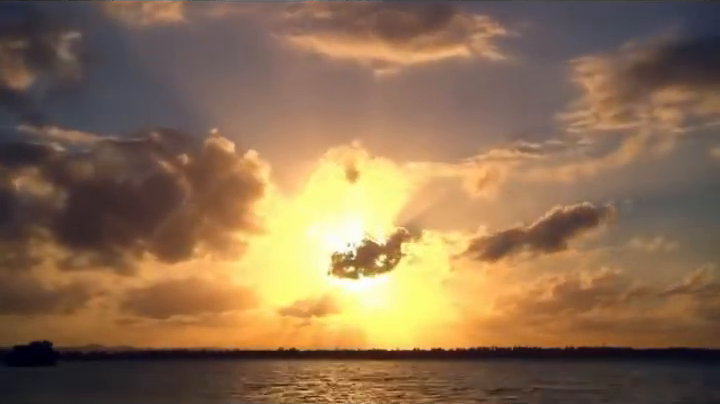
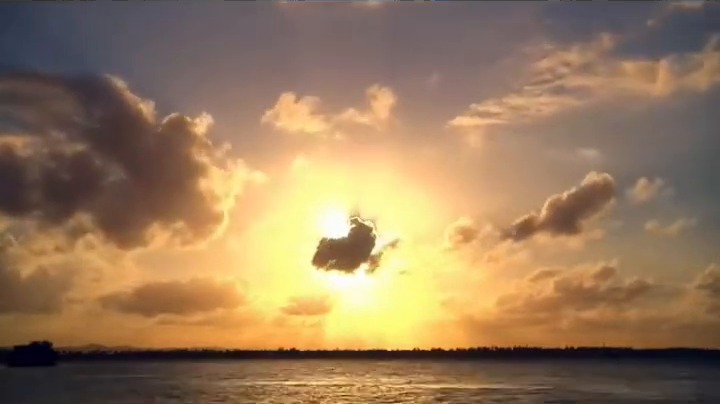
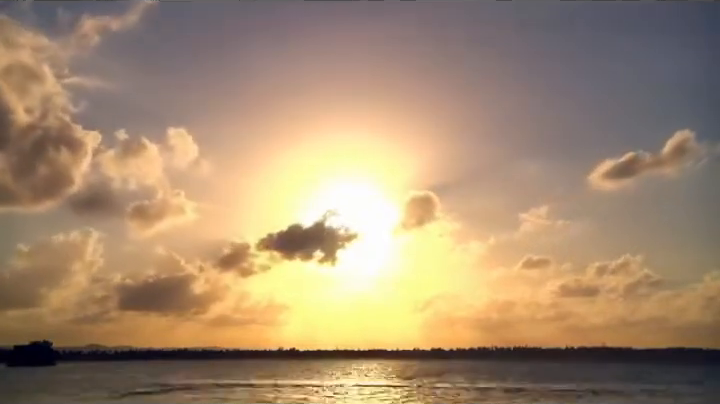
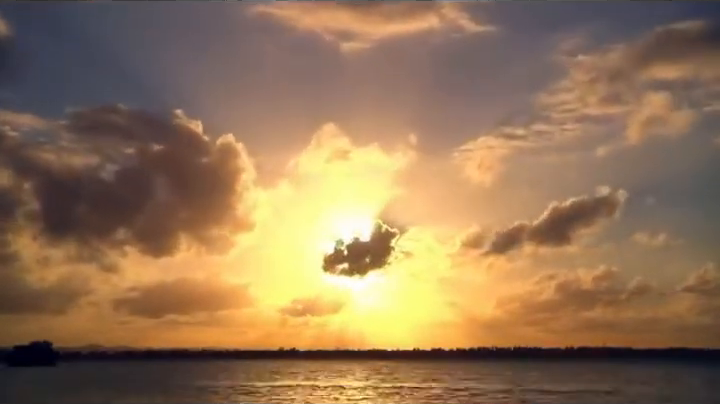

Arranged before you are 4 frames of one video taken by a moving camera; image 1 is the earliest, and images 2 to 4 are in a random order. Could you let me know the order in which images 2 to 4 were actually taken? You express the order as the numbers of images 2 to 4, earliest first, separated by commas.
4, 2, 3
